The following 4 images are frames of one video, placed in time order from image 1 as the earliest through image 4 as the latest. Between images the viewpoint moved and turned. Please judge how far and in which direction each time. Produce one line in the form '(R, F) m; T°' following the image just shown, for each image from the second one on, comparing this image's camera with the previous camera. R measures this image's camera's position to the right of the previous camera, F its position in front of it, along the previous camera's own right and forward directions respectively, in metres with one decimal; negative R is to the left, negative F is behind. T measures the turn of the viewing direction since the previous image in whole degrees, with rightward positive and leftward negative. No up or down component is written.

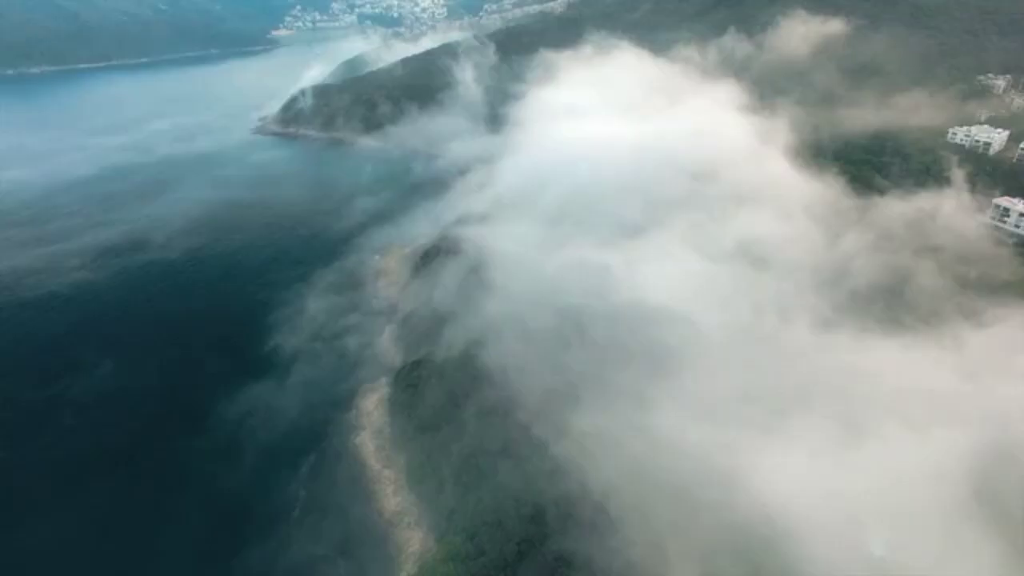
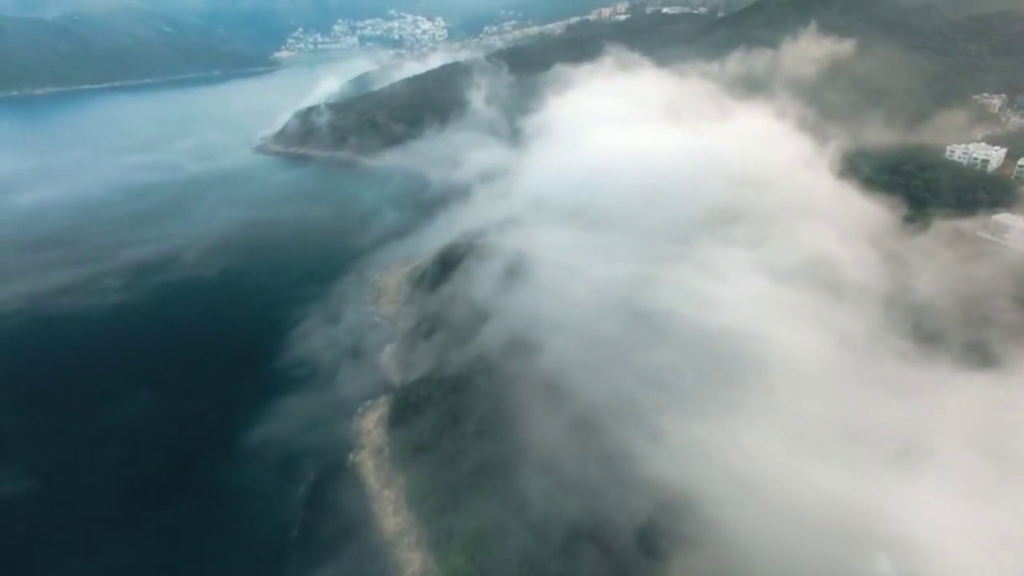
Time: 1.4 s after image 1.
(-0.7, +1.2) m; 0°
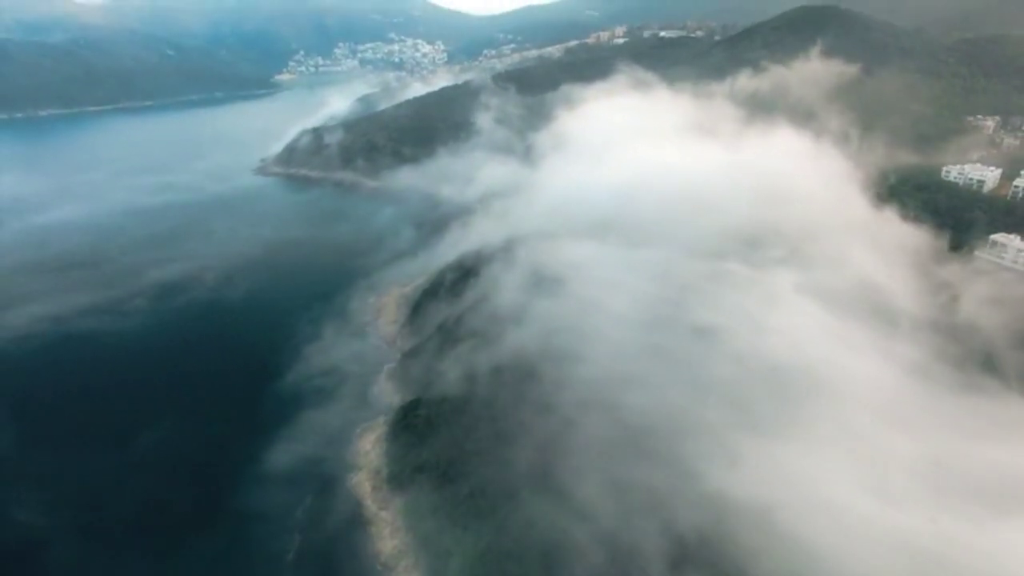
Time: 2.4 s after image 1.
(-0.6, +0.5) m; 0°
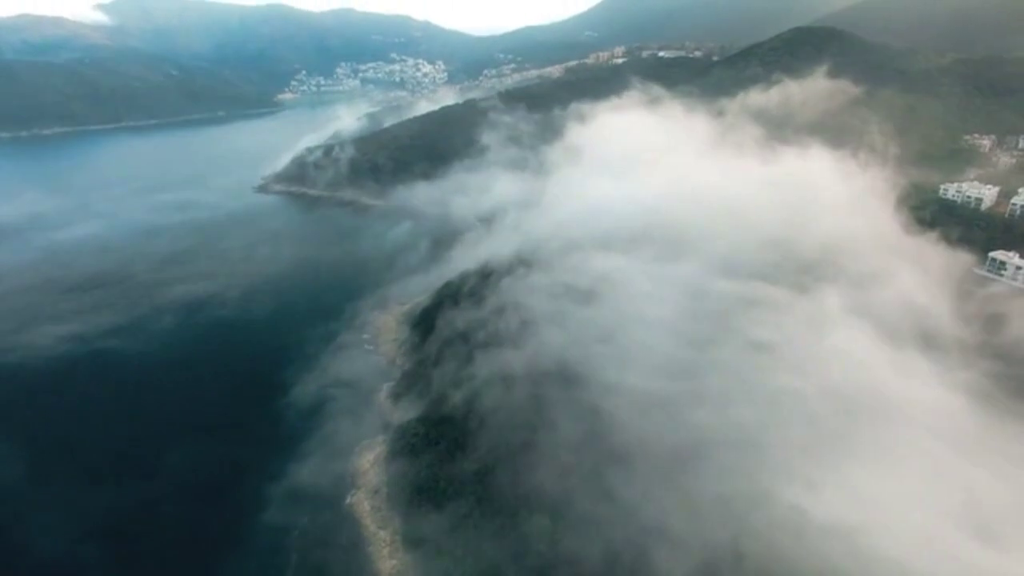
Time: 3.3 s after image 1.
(-0.6, +0.5) m; 0°
